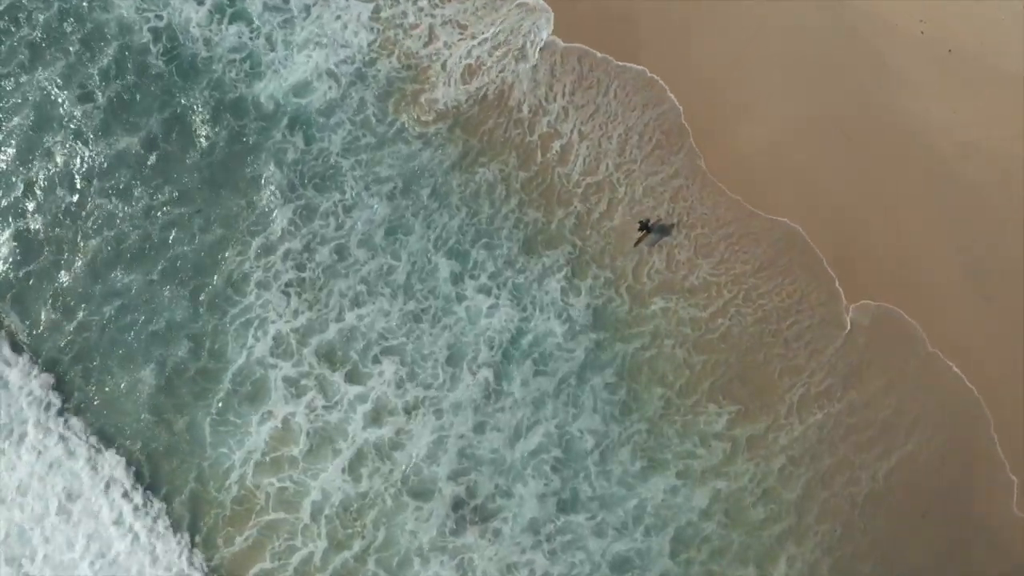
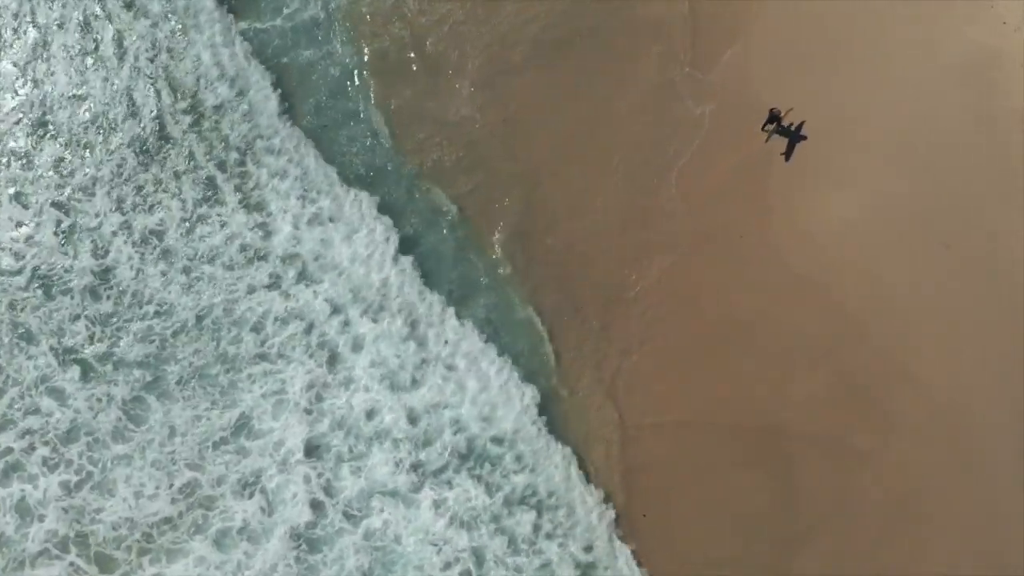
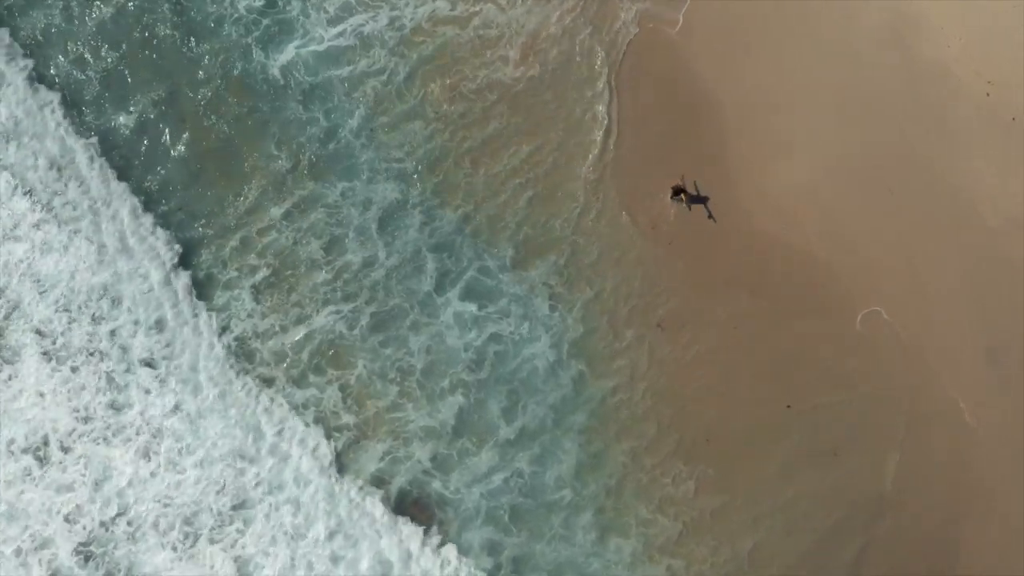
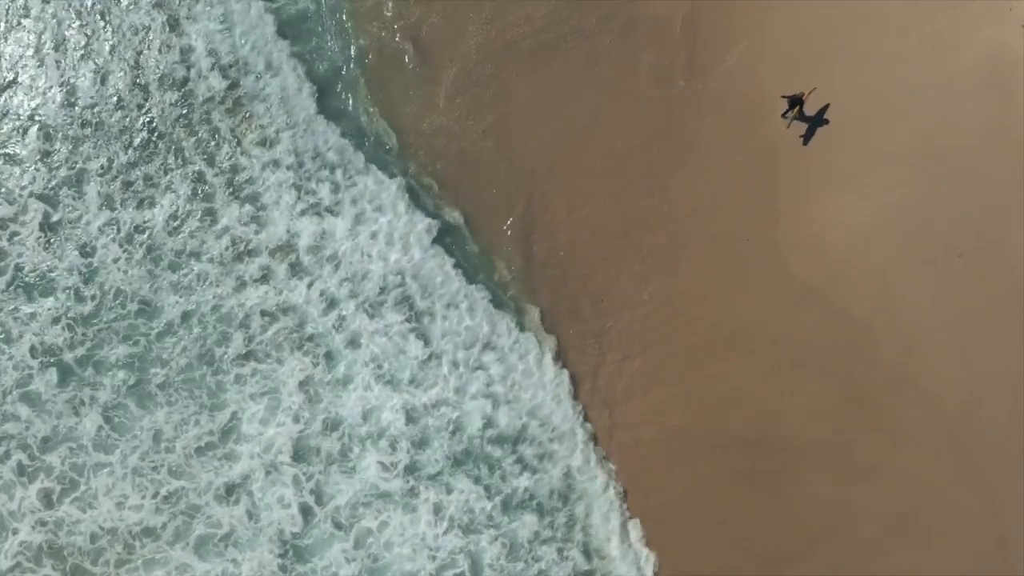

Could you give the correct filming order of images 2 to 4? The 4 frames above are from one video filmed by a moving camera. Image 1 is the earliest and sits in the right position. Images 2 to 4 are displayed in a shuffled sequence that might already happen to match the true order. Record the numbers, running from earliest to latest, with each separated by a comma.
3, 2, 4
